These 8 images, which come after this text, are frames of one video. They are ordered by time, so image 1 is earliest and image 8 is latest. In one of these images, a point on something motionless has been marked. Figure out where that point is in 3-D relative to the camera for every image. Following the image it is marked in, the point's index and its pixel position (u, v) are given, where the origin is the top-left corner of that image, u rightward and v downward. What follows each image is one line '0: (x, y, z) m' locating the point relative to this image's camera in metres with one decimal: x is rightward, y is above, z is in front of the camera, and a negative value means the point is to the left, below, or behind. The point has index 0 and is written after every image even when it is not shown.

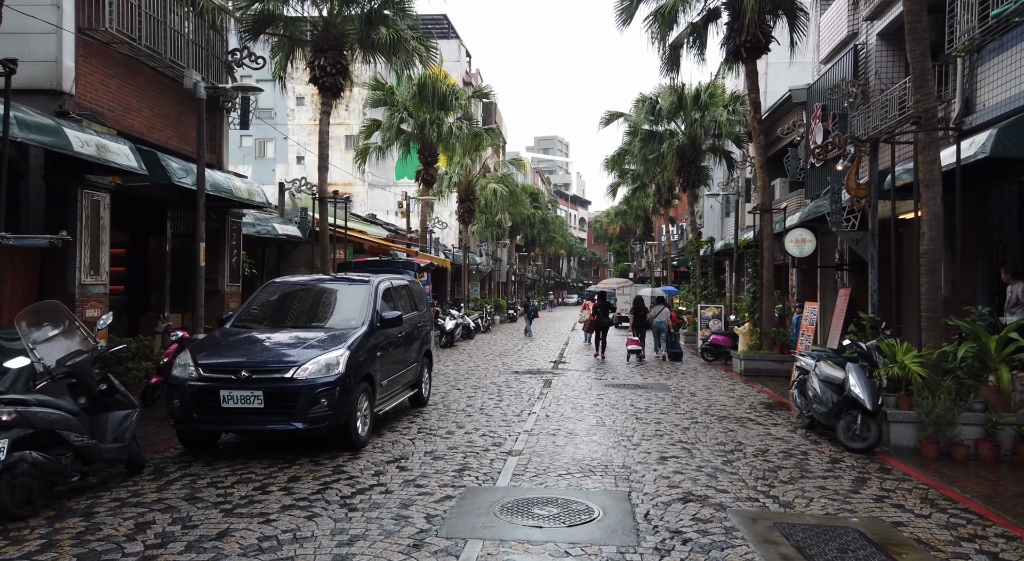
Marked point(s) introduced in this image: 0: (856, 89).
0: (+7.8, +4.3, +17.6) m
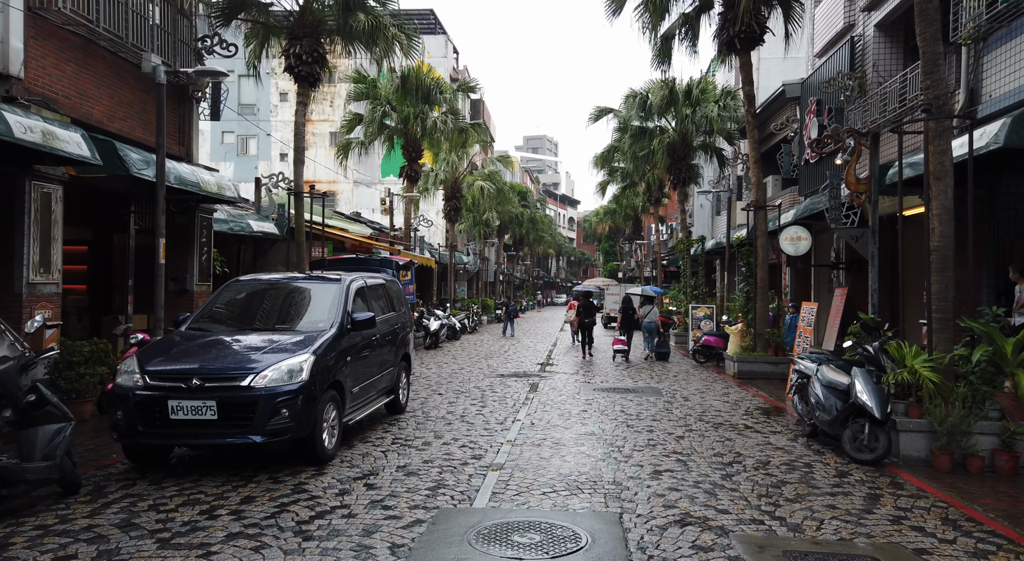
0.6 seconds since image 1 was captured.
0: (+7.5, +4.3, +17.1) m
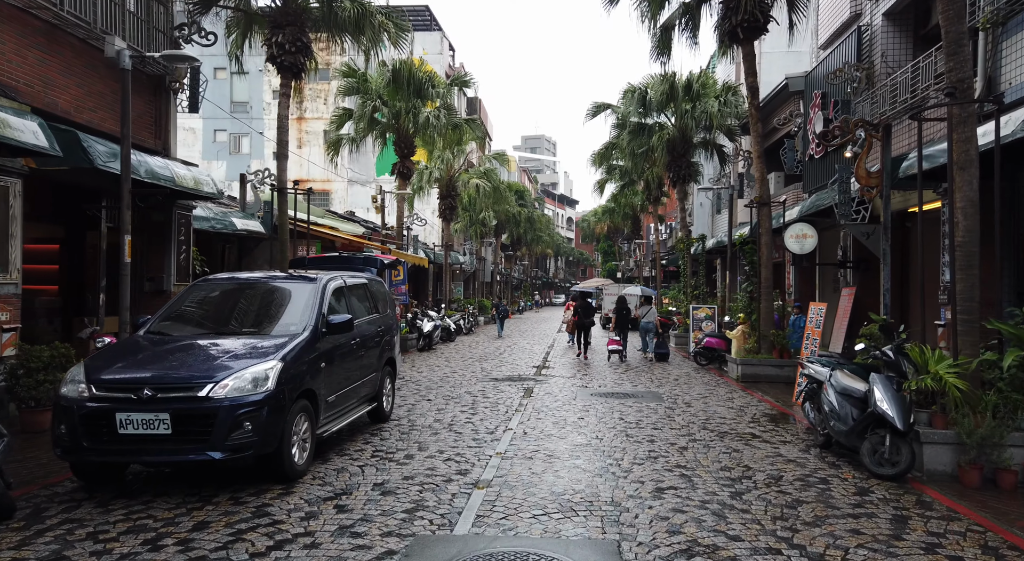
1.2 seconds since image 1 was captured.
0: (+7.3, +4.4, +16.4) m
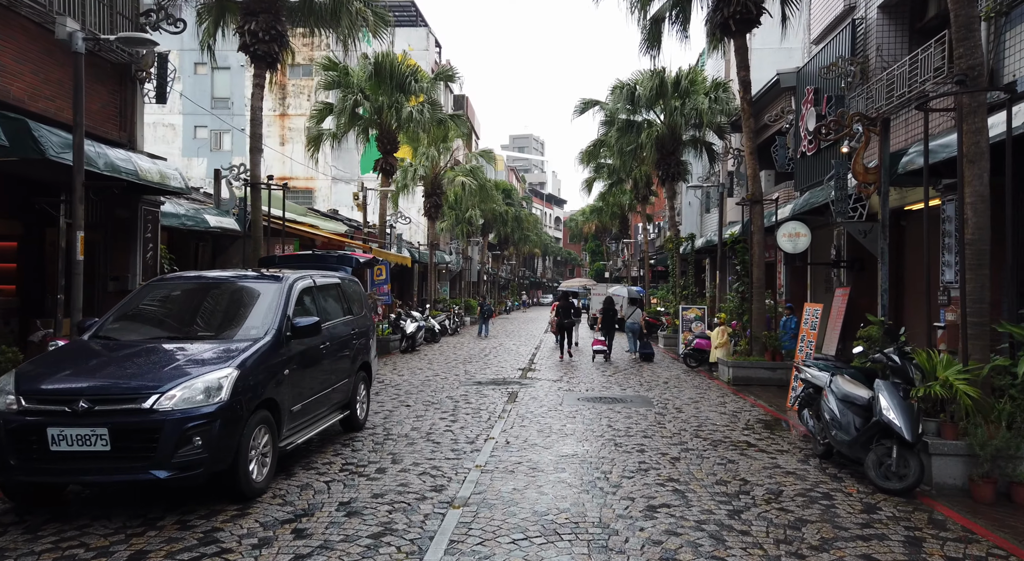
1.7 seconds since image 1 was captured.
0: (+7.0, +4.4, +16.0) m
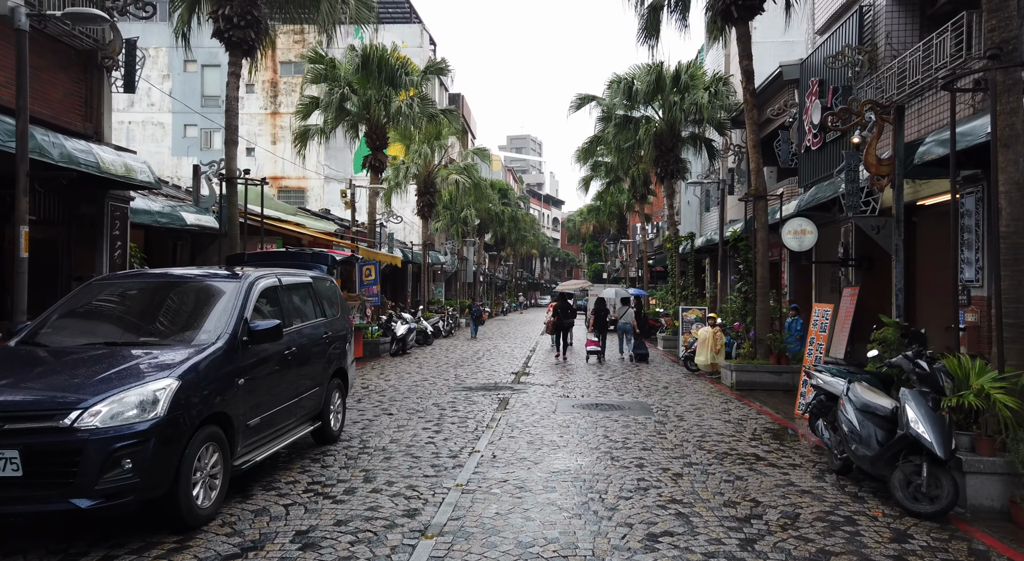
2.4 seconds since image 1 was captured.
0: (+6.9, +4.4, +15.2) m
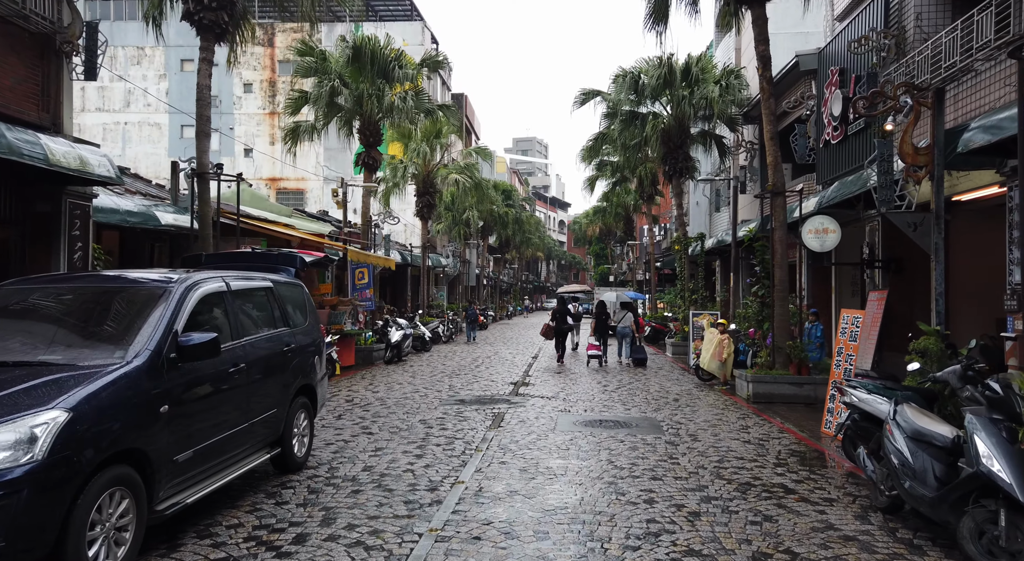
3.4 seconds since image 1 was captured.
0: (+6.8, +4.3, +14.0) m
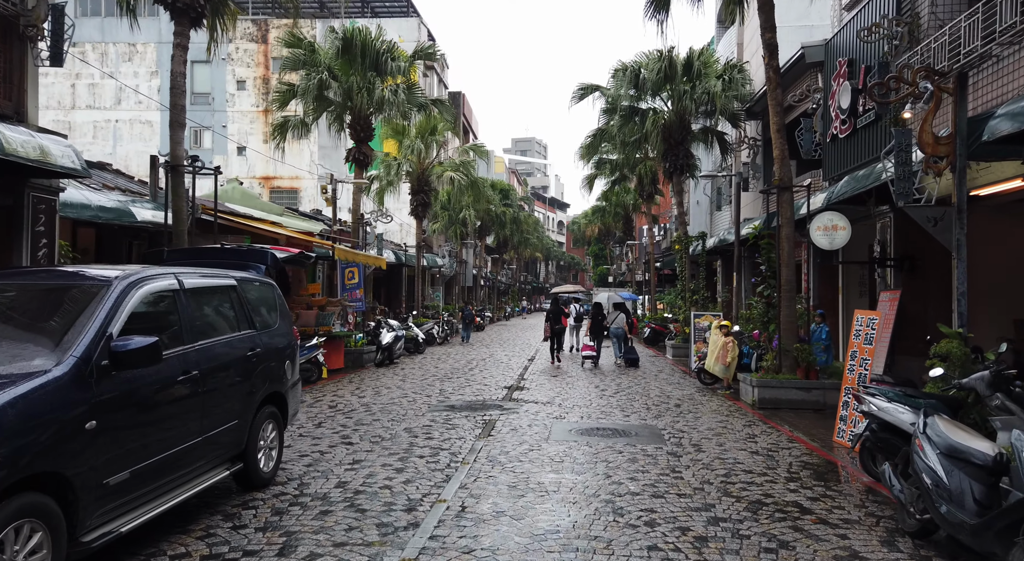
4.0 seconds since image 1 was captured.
0: (+6.7, +4.3, +13.4) m
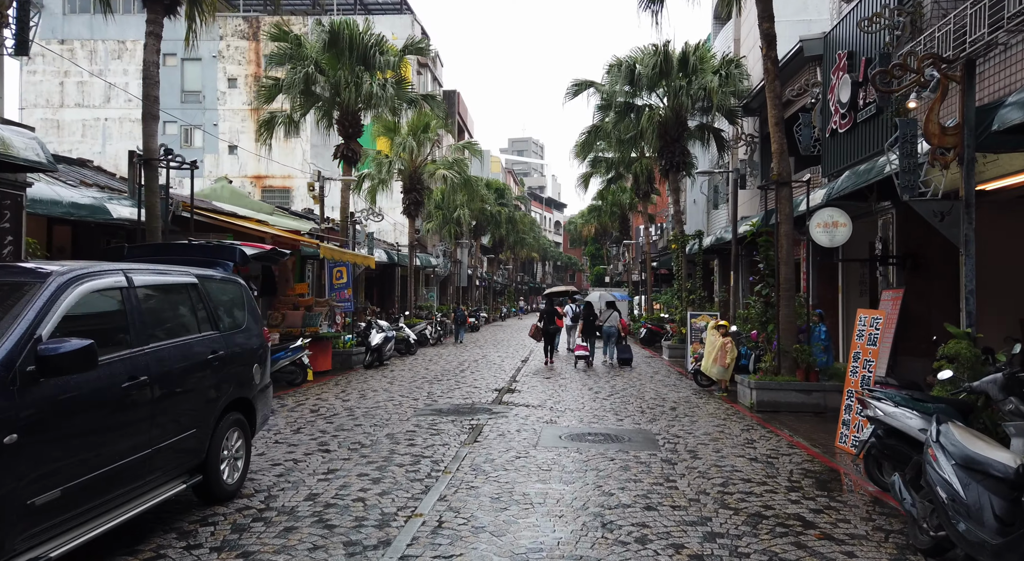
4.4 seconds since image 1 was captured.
0: (+6.5, +4.4, +12.9) m
